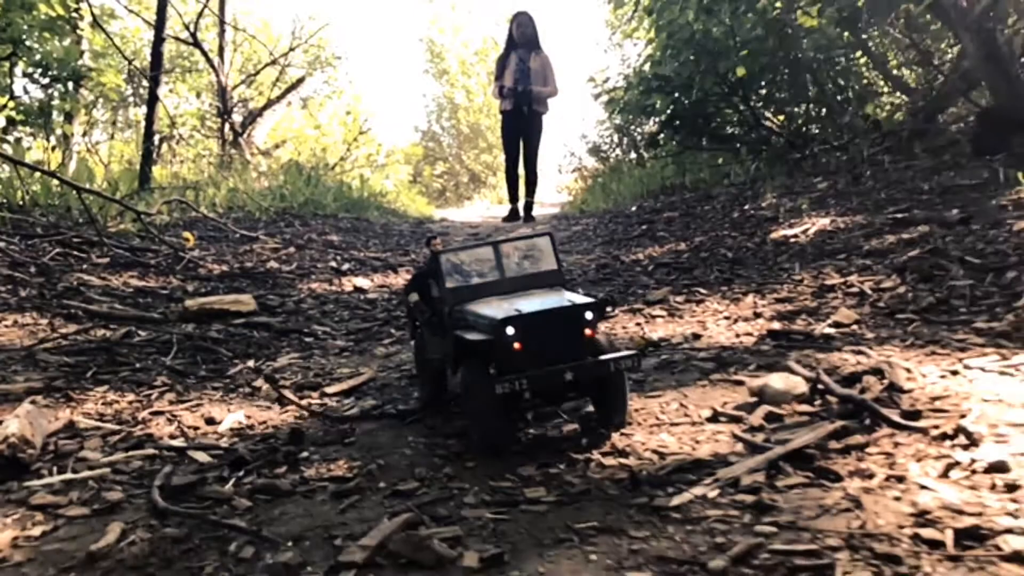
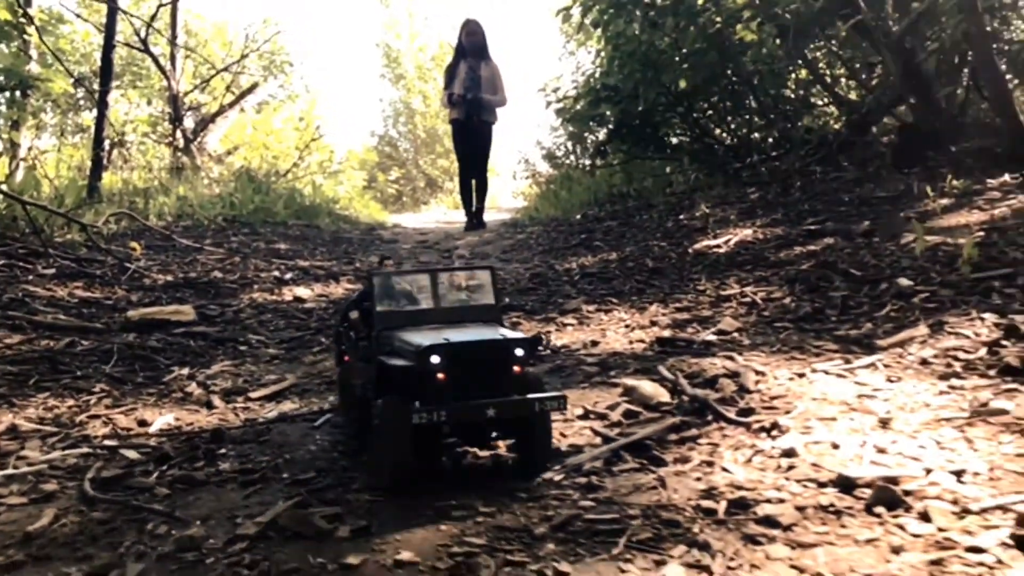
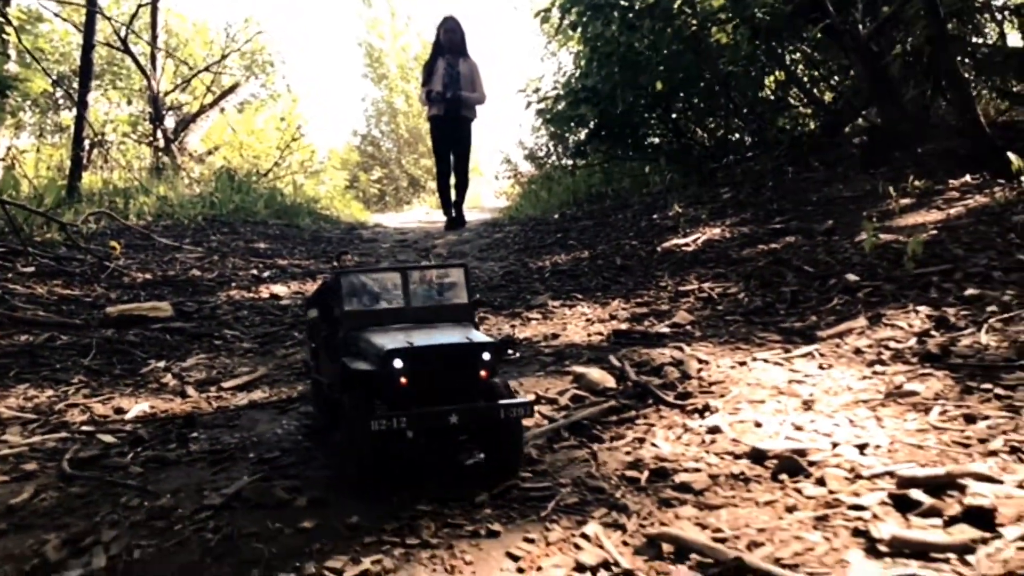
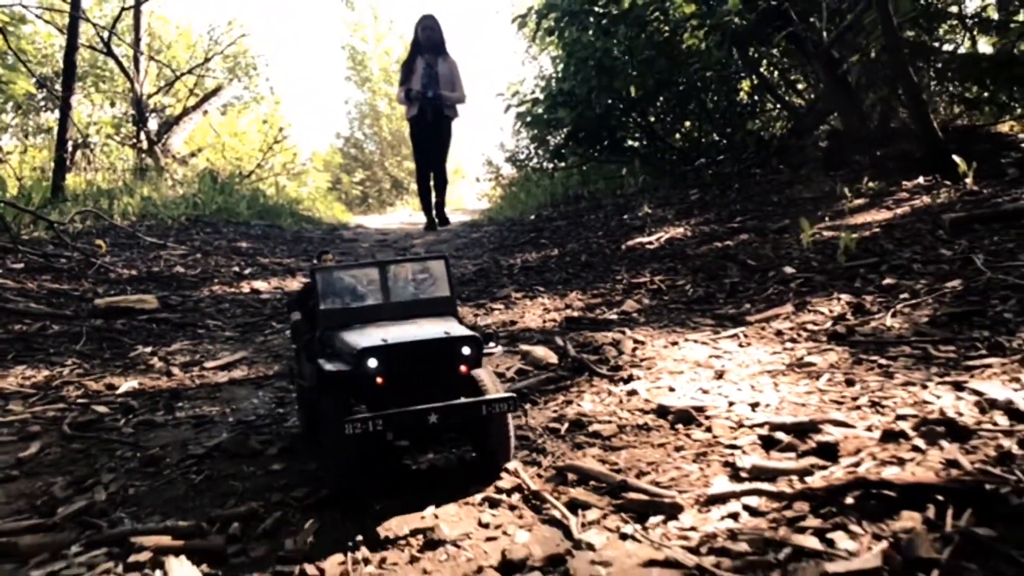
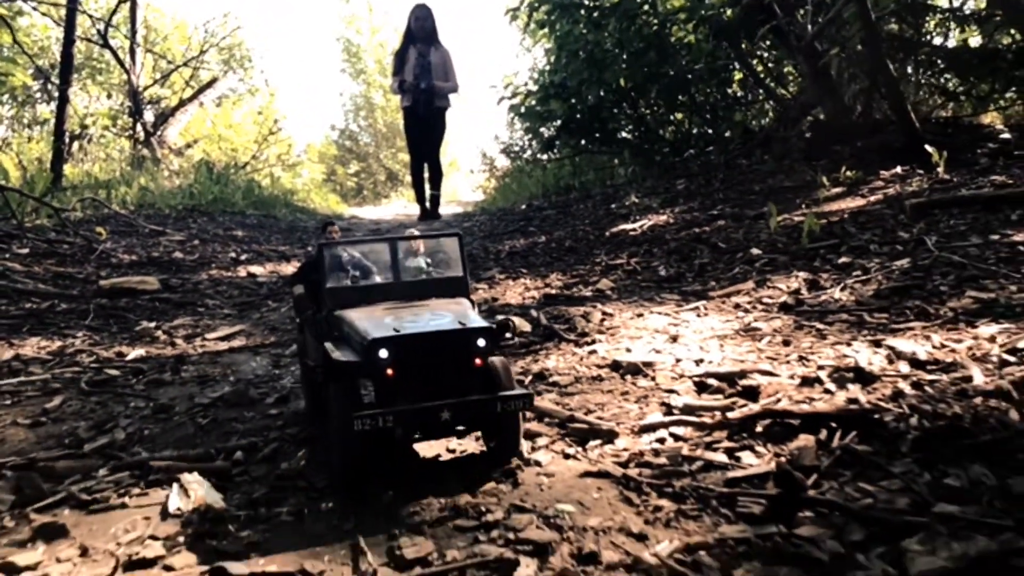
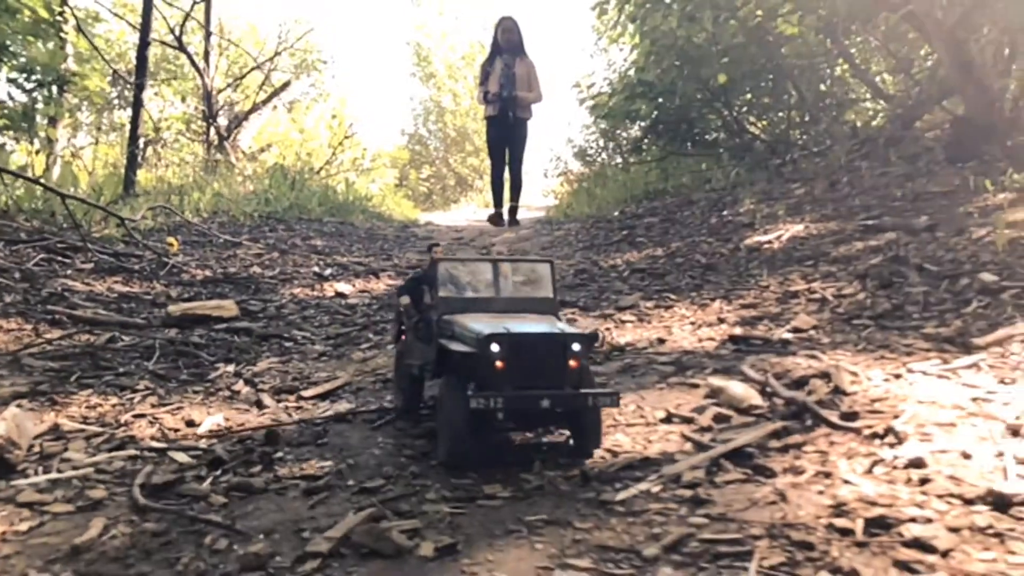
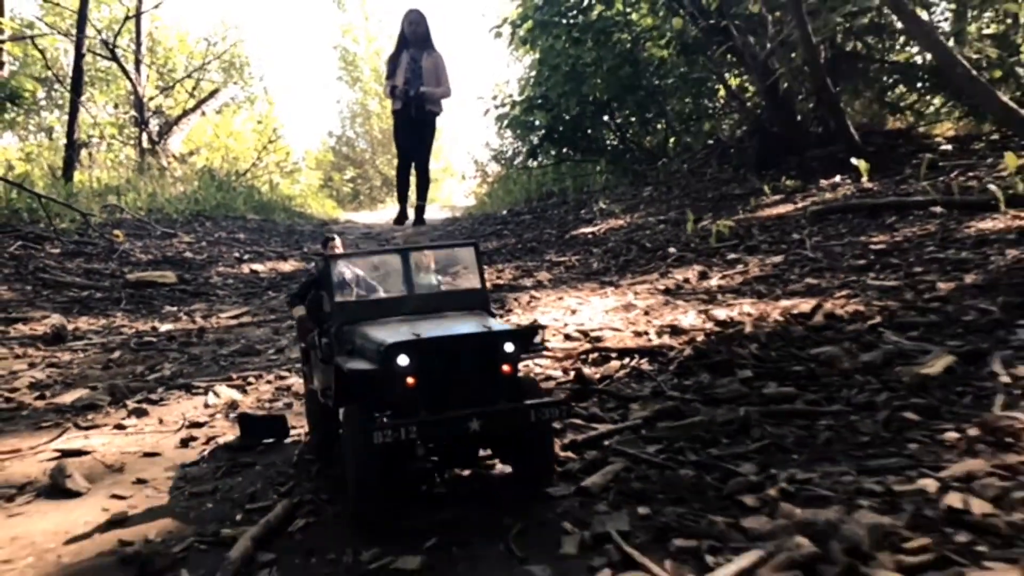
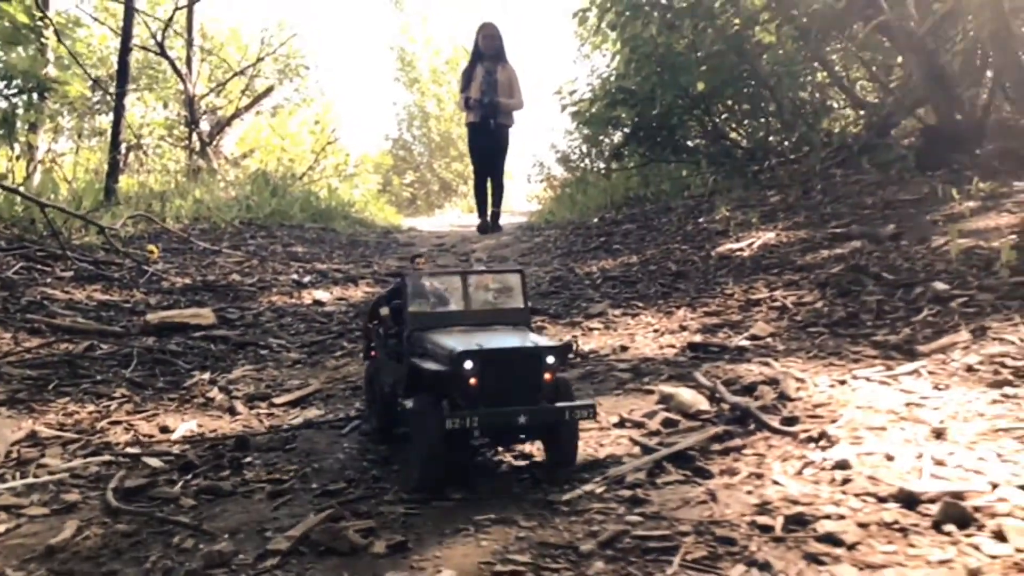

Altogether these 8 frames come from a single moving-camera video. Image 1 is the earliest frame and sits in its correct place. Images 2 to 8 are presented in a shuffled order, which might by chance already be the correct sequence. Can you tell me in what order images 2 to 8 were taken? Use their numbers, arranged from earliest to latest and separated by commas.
6, 8, 2, 3, 4, 5, 7
